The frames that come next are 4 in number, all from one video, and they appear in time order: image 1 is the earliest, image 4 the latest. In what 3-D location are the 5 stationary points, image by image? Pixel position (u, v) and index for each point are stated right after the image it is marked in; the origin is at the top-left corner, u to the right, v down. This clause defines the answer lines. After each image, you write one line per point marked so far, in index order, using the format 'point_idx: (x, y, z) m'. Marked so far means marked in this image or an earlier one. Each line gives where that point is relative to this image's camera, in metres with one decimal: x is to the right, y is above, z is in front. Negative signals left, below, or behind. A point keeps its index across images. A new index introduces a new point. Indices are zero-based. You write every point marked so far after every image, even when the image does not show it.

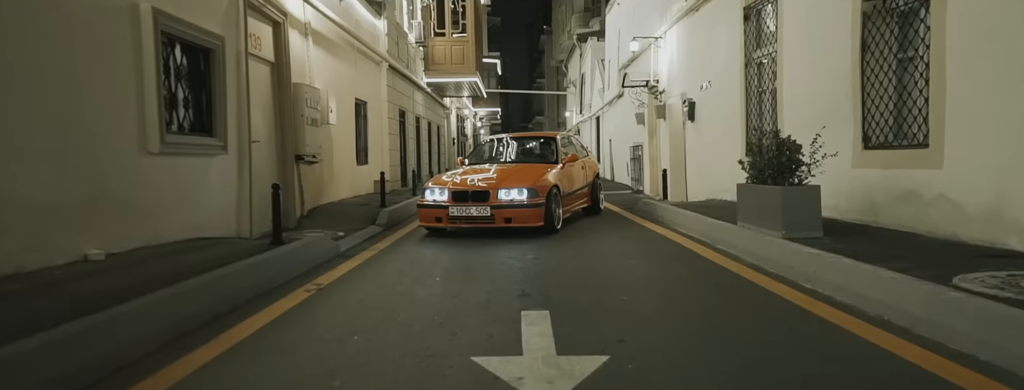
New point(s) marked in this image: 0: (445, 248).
0: (-0.9, -0.7, +8.3) m
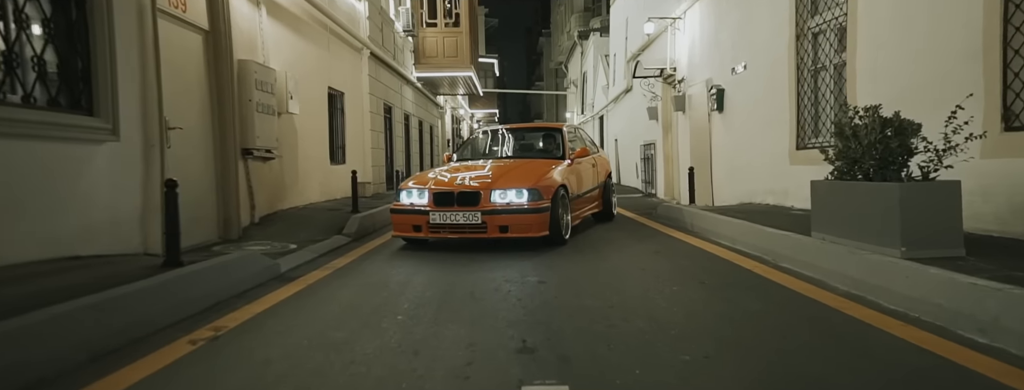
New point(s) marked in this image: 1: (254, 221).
0: (-1.0, -0.8, +6.5) m
1: (-3.6, -0.4, +8.3) m
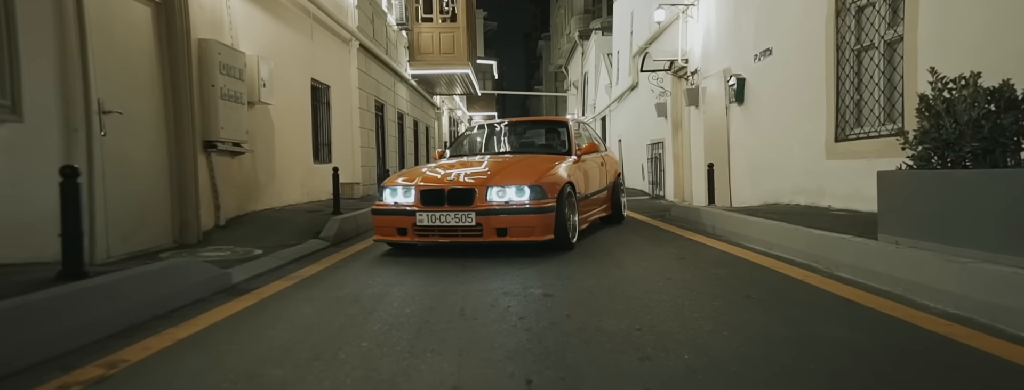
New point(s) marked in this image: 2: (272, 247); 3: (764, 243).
0: (-1.0, -0.7, +5.5) m
1: (-3.6, -0.4, +7.4) m
2: (-2.7, -0.6, +6.6) m
3: (+2.6, -0.5, +6.2) m
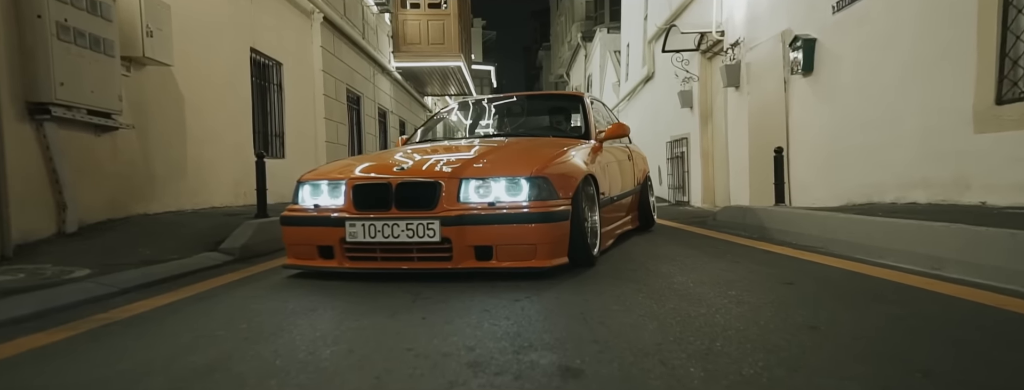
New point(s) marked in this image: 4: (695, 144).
0: (-1.1, -0.6, +3.1) m
1: (-3.7, -0.3, +4.9) m
2: (-2.7, -0.5, +4.1) m
3: (+2.6, -0.4, +3.8) m
4: (+3.7, +1.0, +11.9) m
